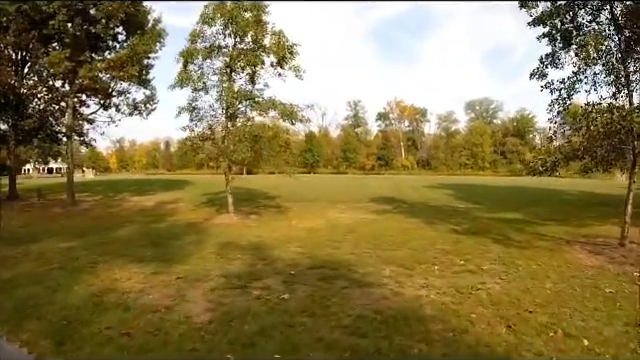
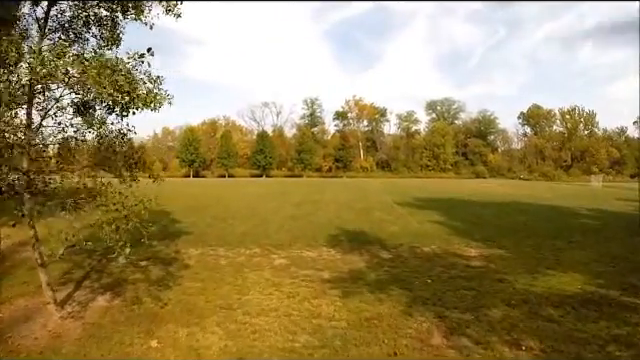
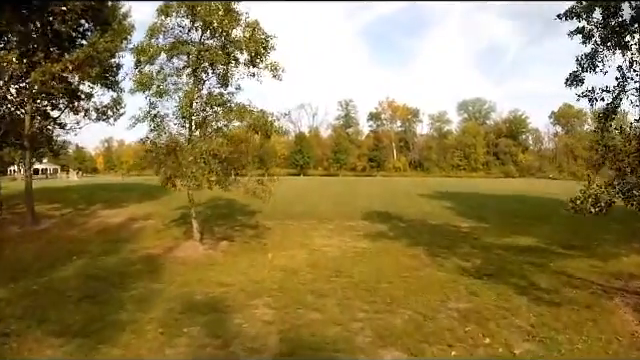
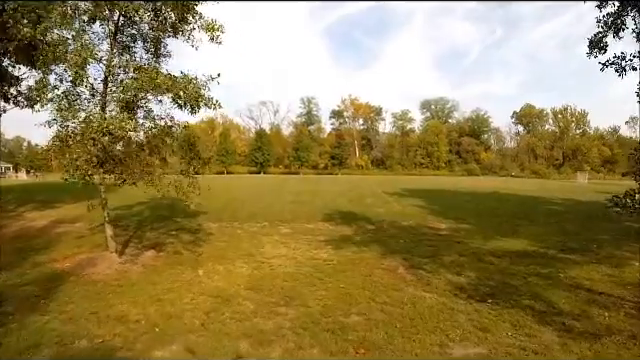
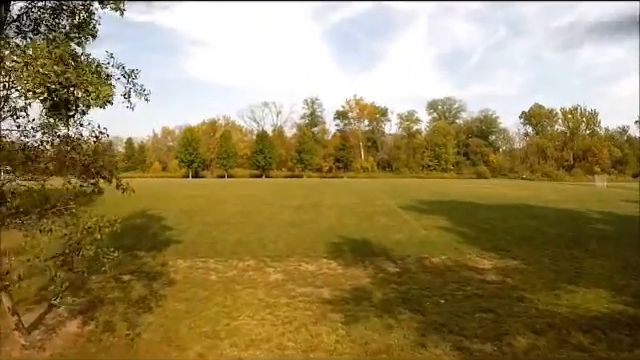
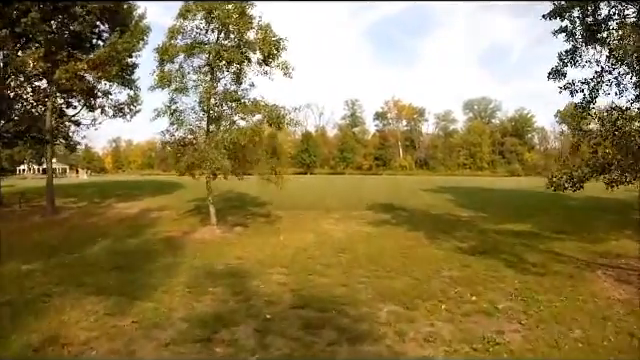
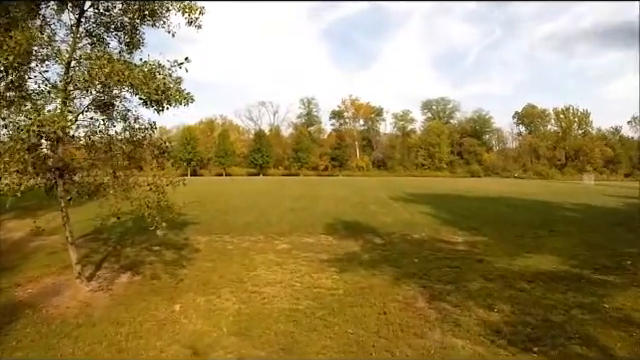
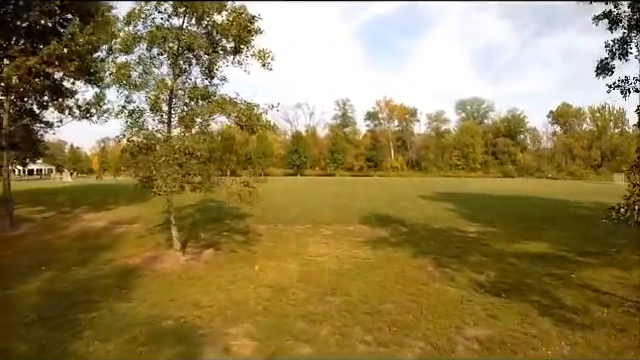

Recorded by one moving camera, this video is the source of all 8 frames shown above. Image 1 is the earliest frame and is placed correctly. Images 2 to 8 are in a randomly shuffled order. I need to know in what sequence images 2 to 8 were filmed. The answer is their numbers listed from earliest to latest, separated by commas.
6, 3, 8, 4, 7, 2, 5
